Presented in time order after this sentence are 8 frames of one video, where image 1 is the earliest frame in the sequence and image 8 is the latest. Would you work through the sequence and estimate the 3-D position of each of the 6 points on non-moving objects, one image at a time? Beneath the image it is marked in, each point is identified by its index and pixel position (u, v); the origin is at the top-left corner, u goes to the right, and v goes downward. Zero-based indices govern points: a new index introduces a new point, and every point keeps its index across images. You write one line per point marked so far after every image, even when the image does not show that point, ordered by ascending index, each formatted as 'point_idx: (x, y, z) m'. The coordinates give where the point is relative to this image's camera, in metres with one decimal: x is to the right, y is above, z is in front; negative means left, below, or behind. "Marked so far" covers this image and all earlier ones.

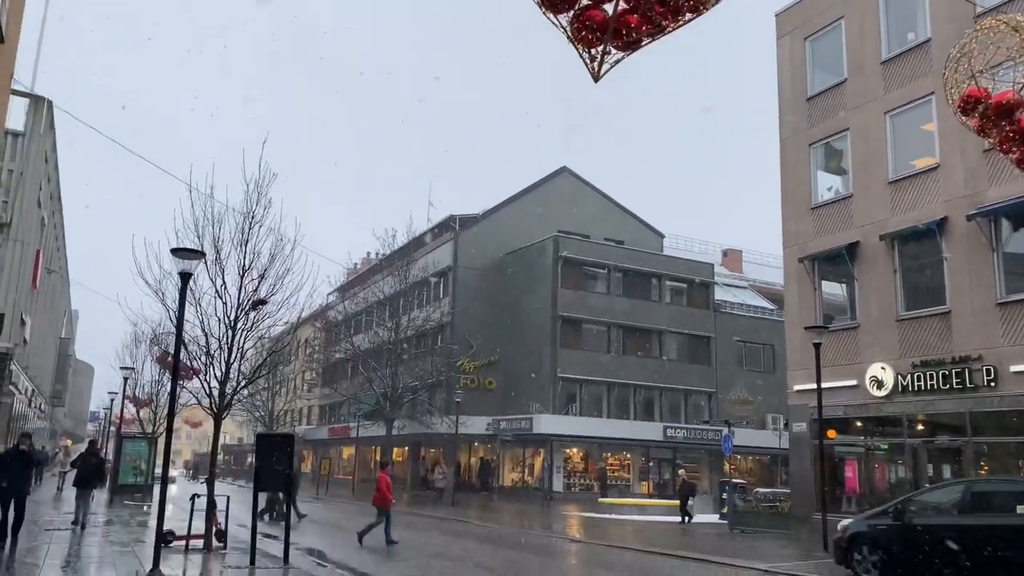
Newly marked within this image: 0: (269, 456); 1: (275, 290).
0: (-3.7, -2.5, +12.8) m
1: (-4.5, 0.0, +15.9) m
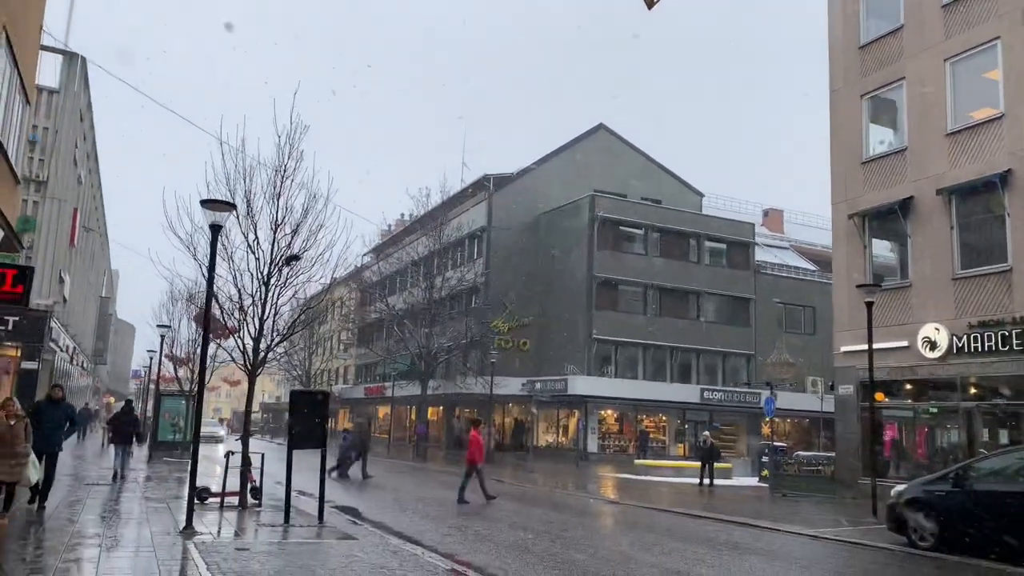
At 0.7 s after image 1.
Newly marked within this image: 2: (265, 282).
0: (-3.1, -1.8, +12.5) m
1: (-3.8, +0.8, +15.5) m
2: (-4.5, +0.1, +15.0) m
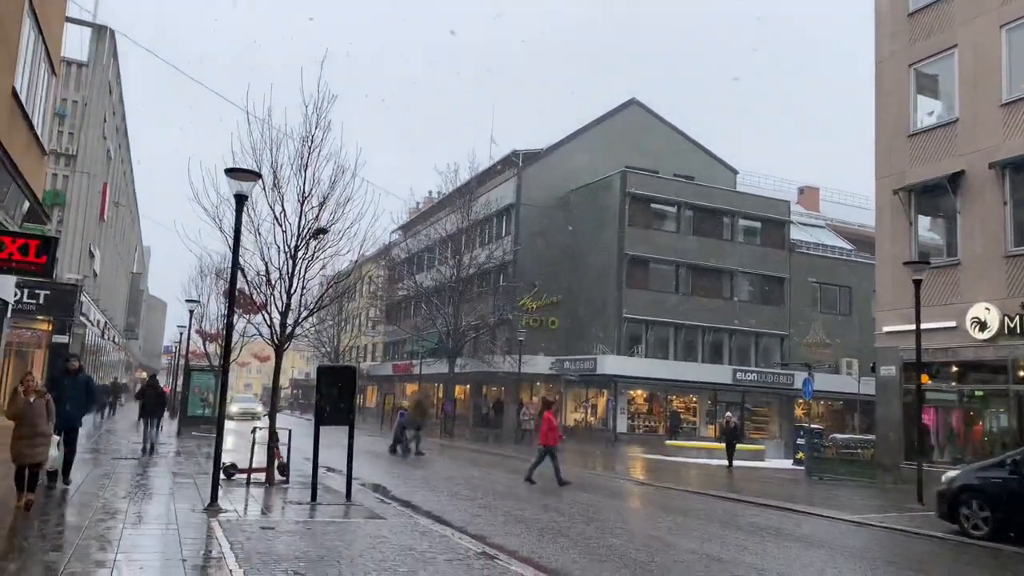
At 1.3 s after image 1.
0: (-2.6, -1.4, +12.2) m
1: (-3.2, +1.3, +15.2) m
2: (-3.9, +0.6, +14.7) m
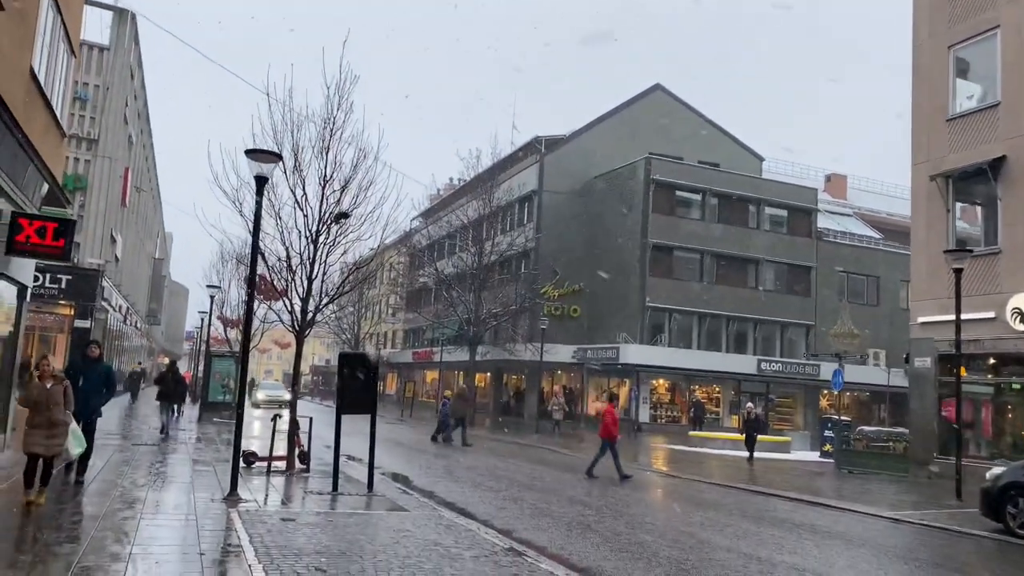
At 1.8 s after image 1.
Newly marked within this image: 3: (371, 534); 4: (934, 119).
0: (-2.2, -1.2, +11.9) m
1: (-2.7, +1.5, +14.9) m
2: (-3.5, +0.8, +14.4) m
3: (-1.4, -2.5, +8.5) m
4: (+10.1, +4.0, +19.9) m
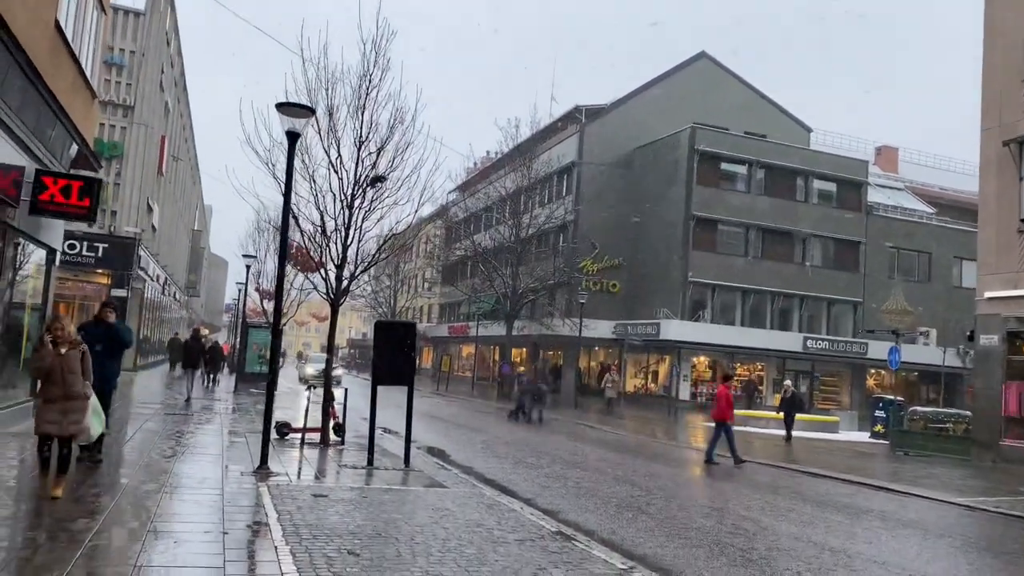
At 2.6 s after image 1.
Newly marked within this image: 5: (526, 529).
0: (-1.6, -0.8, +11.3) m
1: (-2.0, +2.1, +14.2) m
2: (-2.7, +1.4, +13.8) m
3: (-1.0, -2.1, +7.9) m
4: (+11.0, +4.6, +18.6) m
5: (+0.1, -2.2, +7.6) m
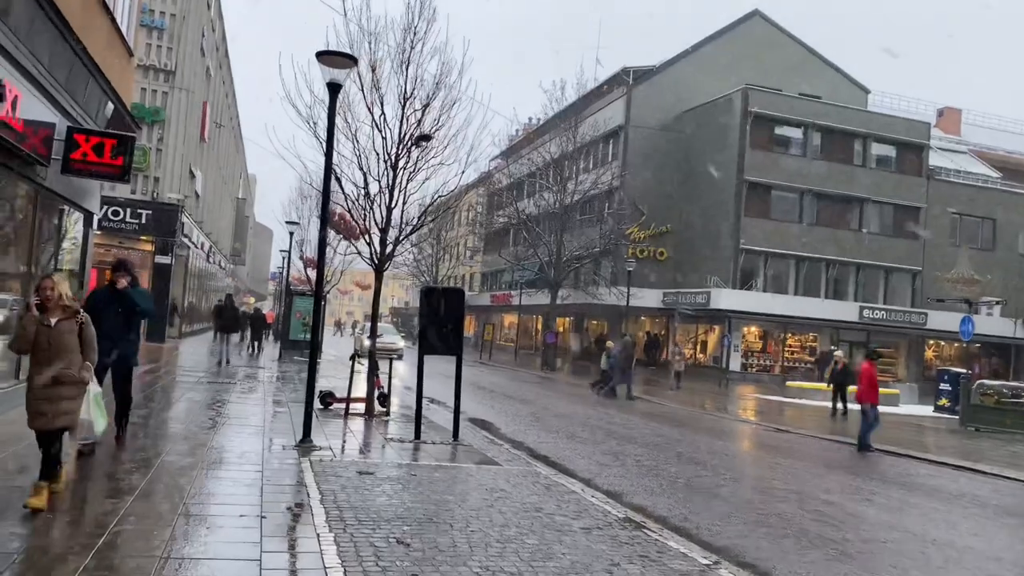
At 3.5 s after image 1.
0: (-0.9, -0.3, +10.6) m
1: (-1.1, +2.7, +13.4) m
2: (-1.9, +1.9, +13.1) m
3: (-0.4, -1.8, +7.3) m
4: (+12.1, +5.3, +17.1) m
5: (+0.6, -1.9, +6.9) m
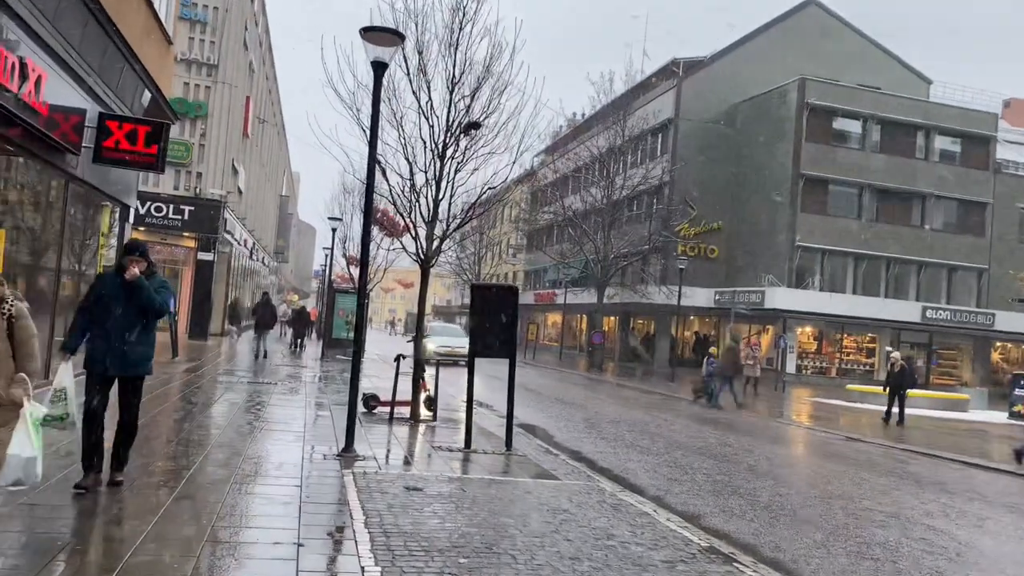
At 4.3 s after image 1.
0: (-0.3, -0.3, +9.9) m
1: (-0.3, +2.7, +12.6) m
2: (-1.1, +2.0, +12.4) m
3: (+0.1, -1.8, +6.5) m
4: (+13.1, +5.3, +15.6) m
5: (+1.1, -1.8, +6.0) m
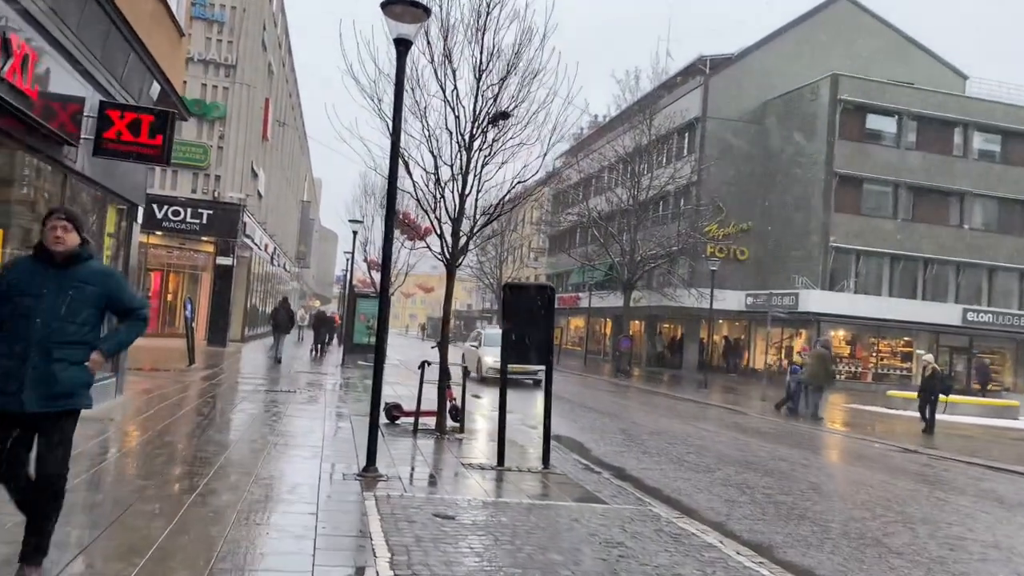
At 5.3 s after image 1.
0: (+0.1, -0.3, +9.0) m
1: (+0.2, +2.7, +11.8) m
2: (-0.6, +1.9, +11.5) m
3: (+0.4, -1.8, +5.6) m
4: (+13.6, +5.4, +14.5) m
5: (+1.5, -1.8, +5.1) m
